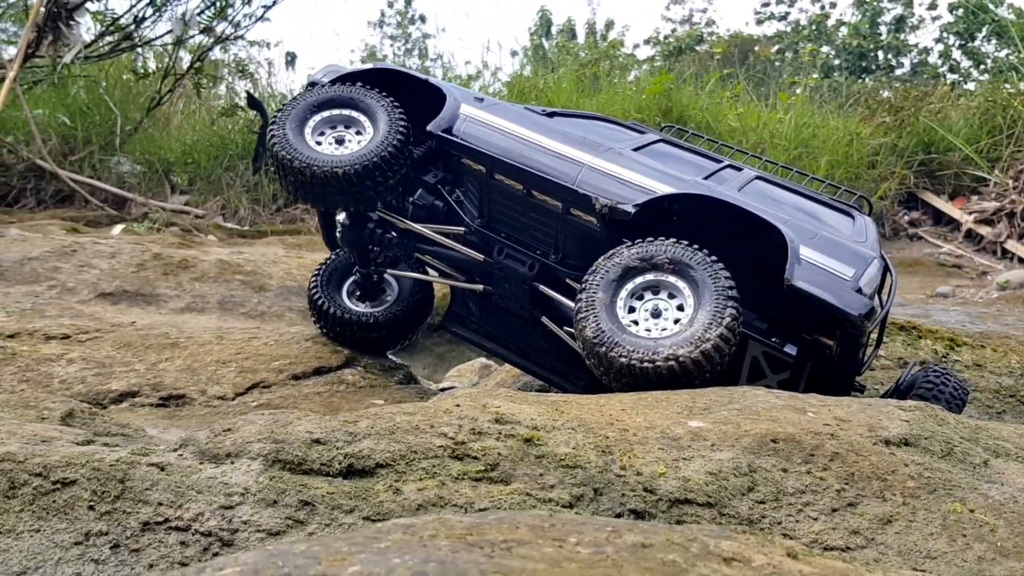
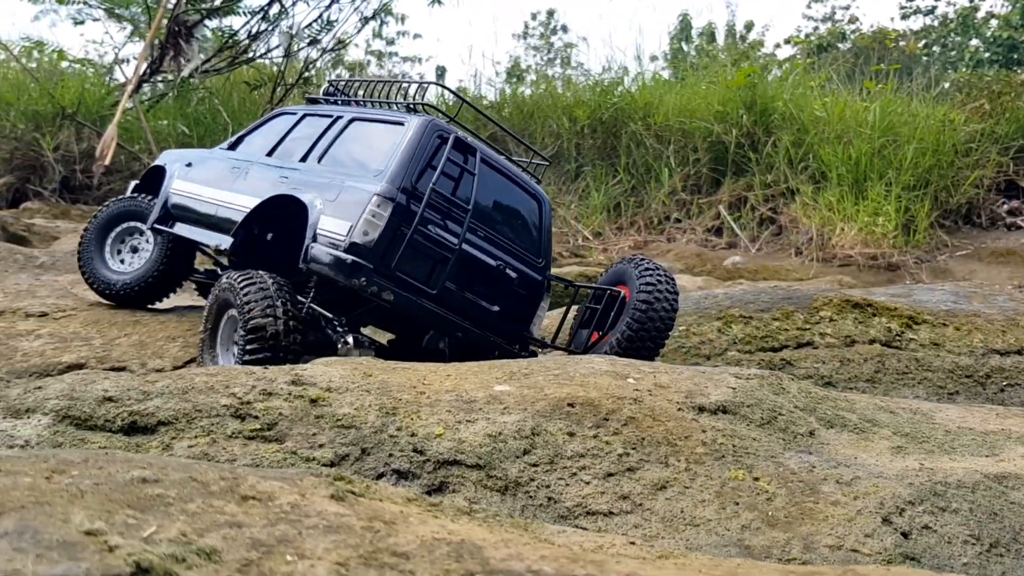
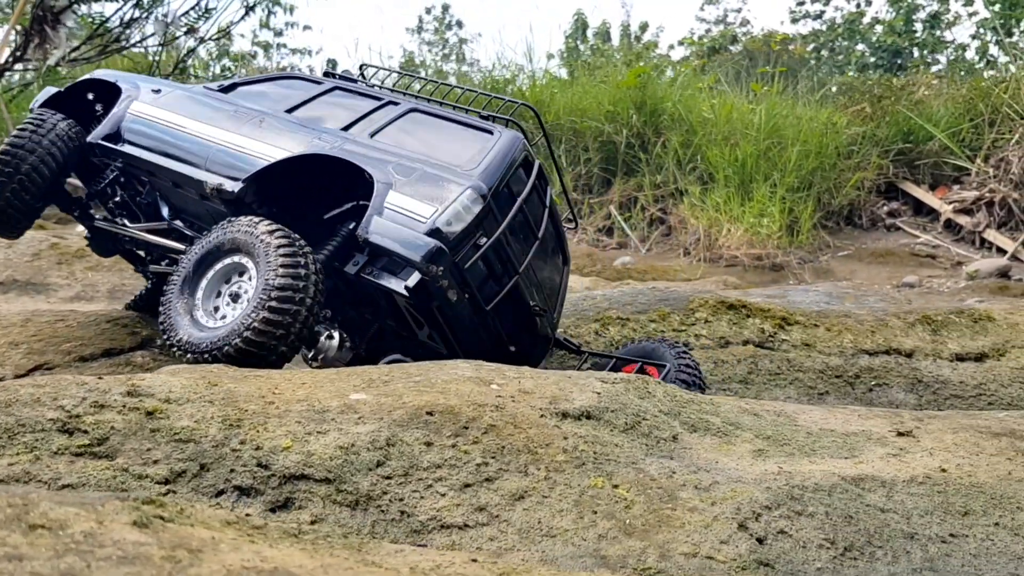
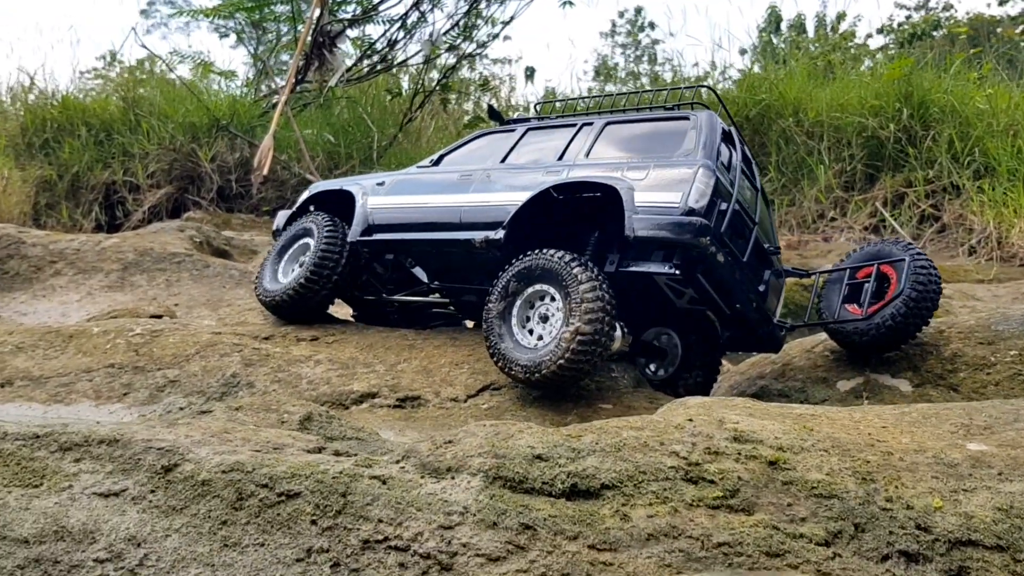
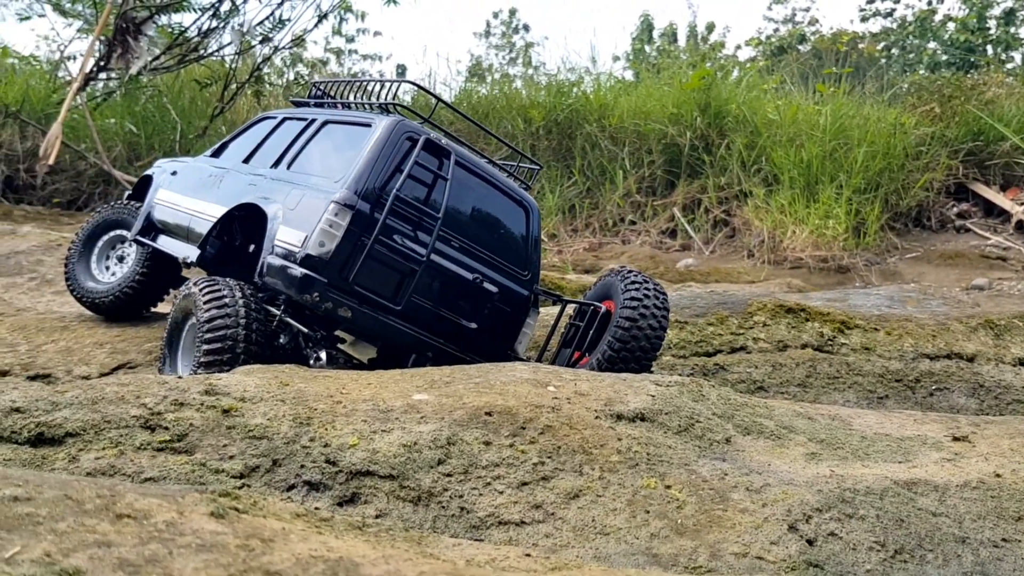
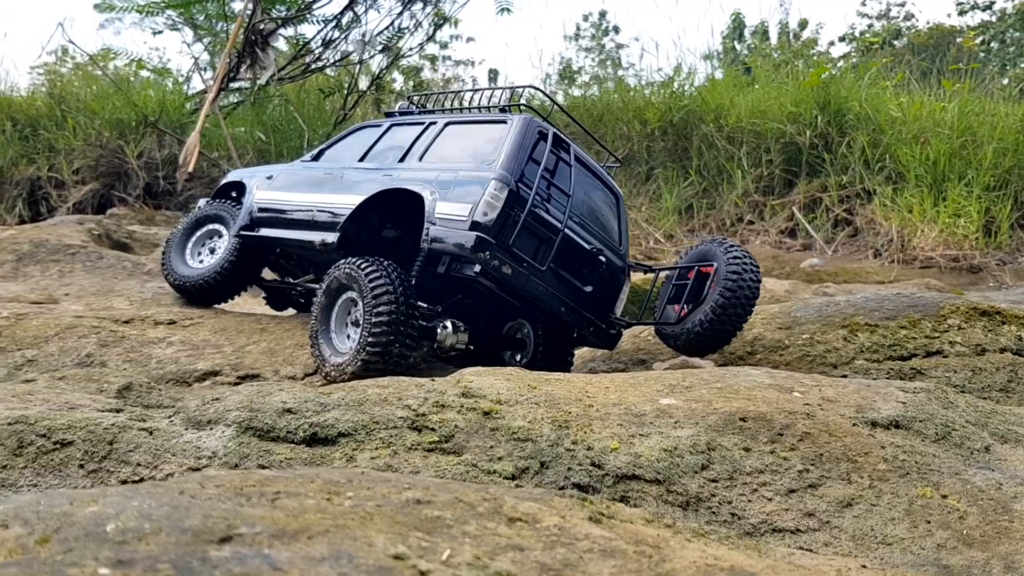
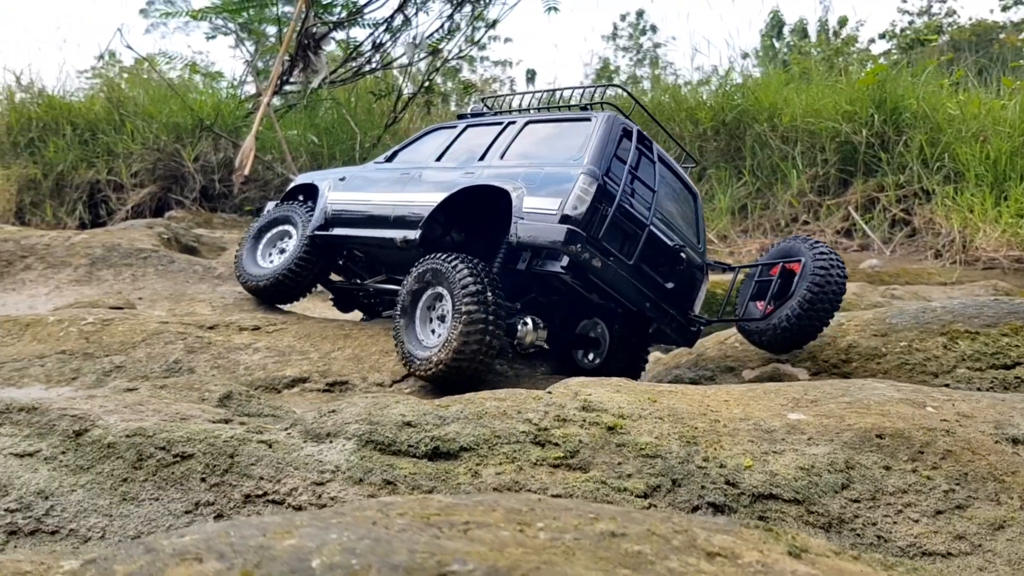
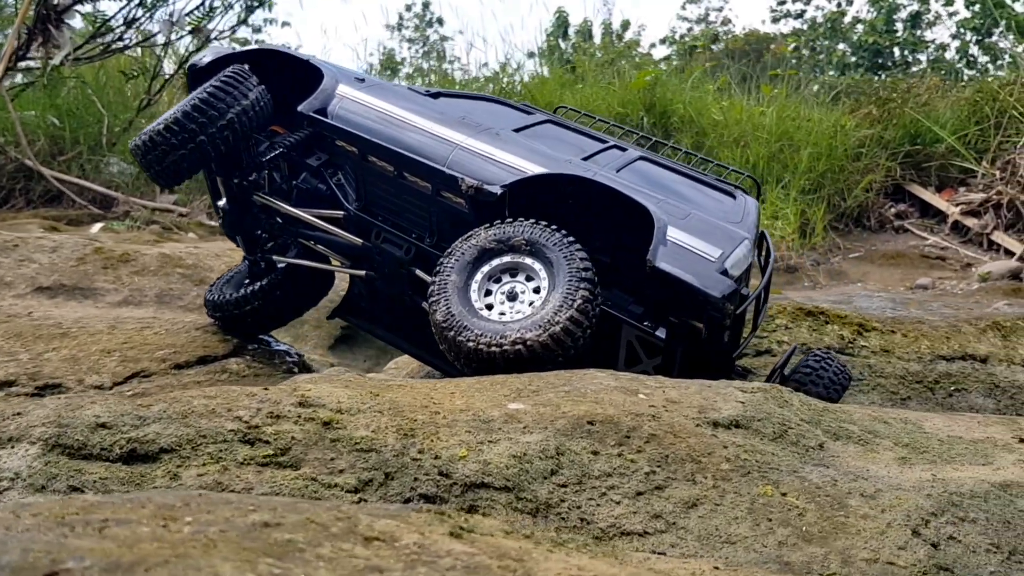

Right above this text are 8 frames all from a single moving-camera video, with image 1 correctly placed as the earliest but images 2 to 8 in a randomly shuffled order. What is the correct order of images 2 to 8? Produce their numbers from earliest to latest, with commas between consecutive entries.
8, 3, 5, 2, 6, 7, 4
